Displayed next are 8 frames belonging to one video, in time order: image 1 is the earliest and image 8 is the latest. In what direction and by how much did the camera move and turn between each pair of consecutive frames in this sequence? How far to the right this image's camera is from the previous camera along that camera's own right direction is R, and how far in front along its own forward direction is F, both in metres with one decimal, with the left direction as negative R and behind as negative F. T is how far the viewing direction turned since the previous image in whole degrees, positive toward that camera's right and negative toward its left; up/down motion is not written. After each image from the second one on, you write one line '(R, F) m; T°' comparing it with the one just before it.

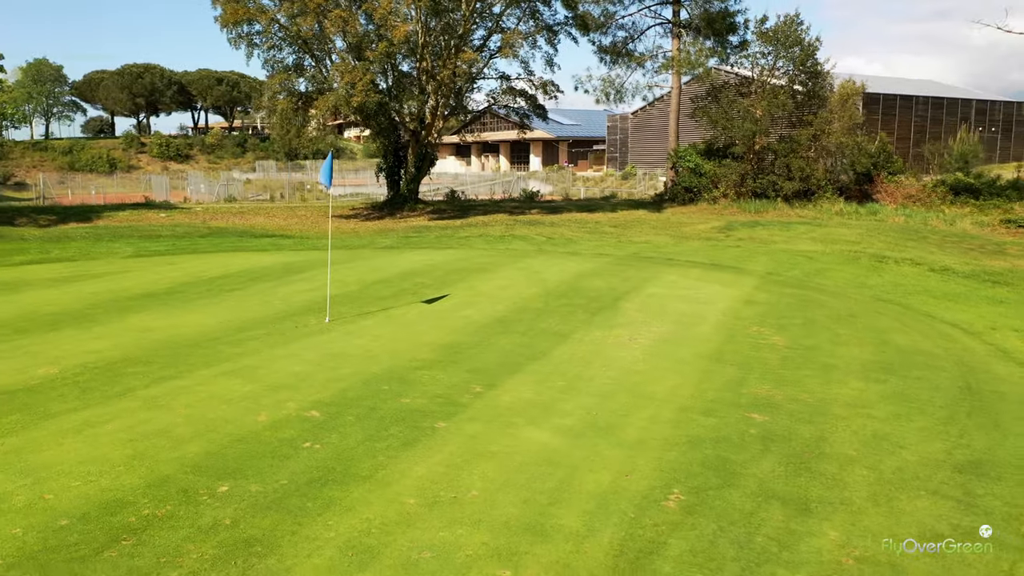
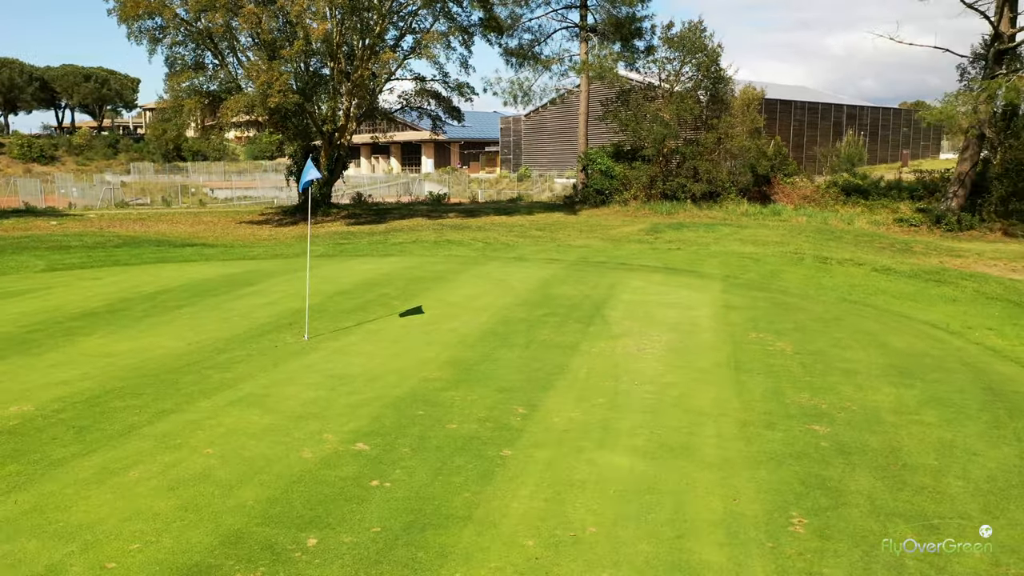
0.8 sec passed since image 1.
(-1.2, +0.4) m; +8°
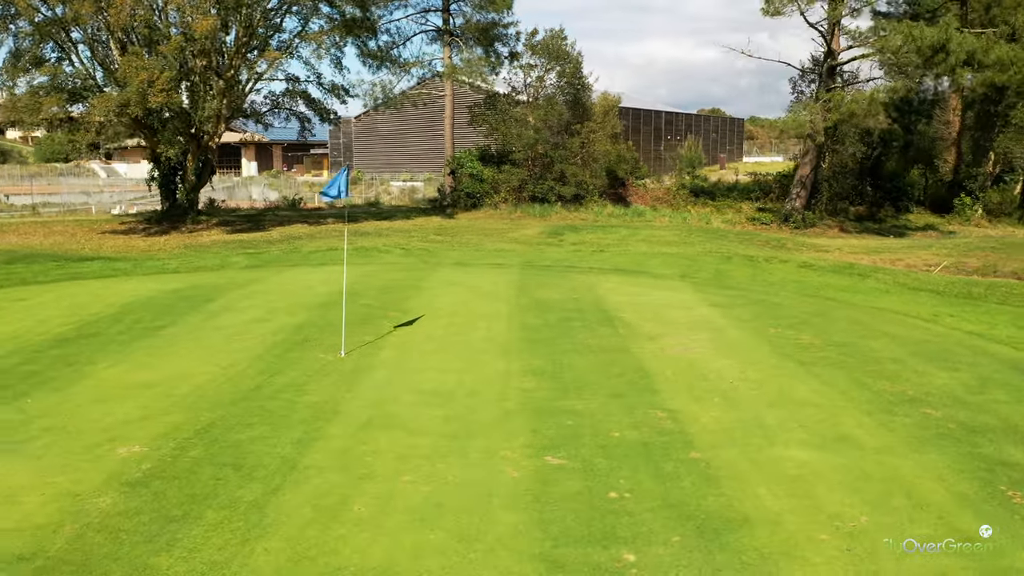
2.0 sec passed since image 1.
(-2.5, +0.2) m; +13°
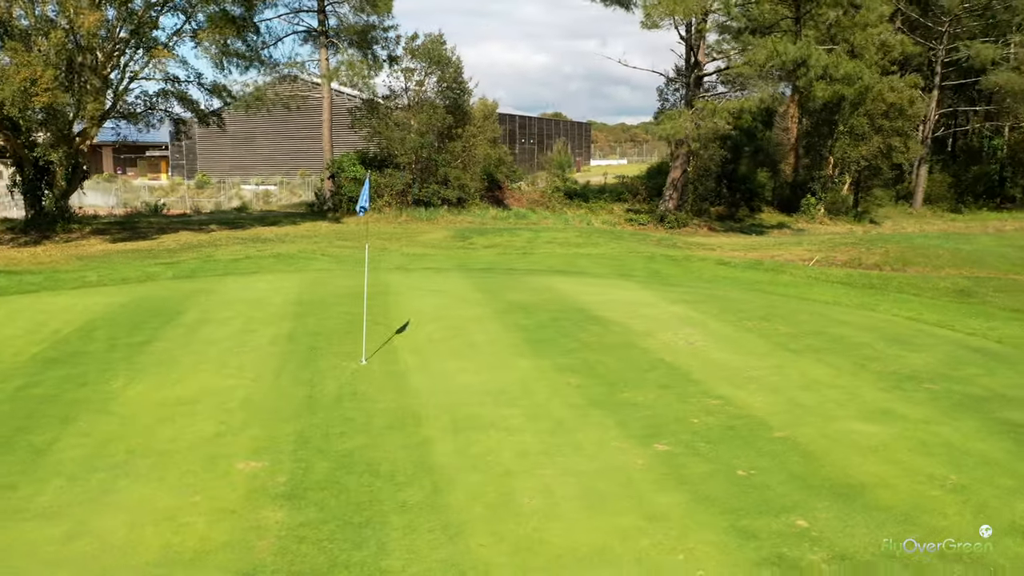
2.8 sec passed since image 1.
(-1.9, -0.2) m; +11°
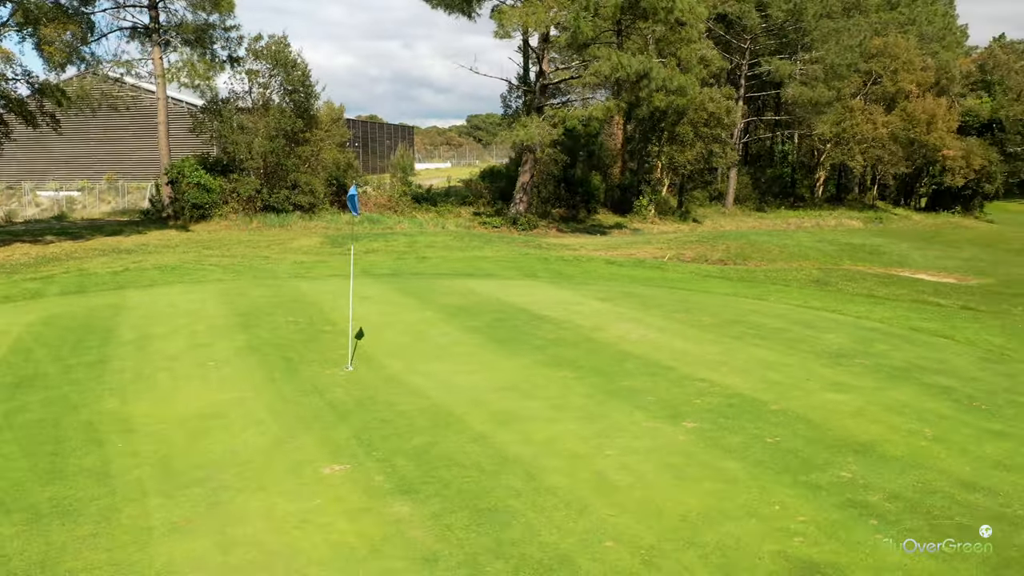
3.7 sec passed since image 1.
(-1.8, -0.3) m; +13°
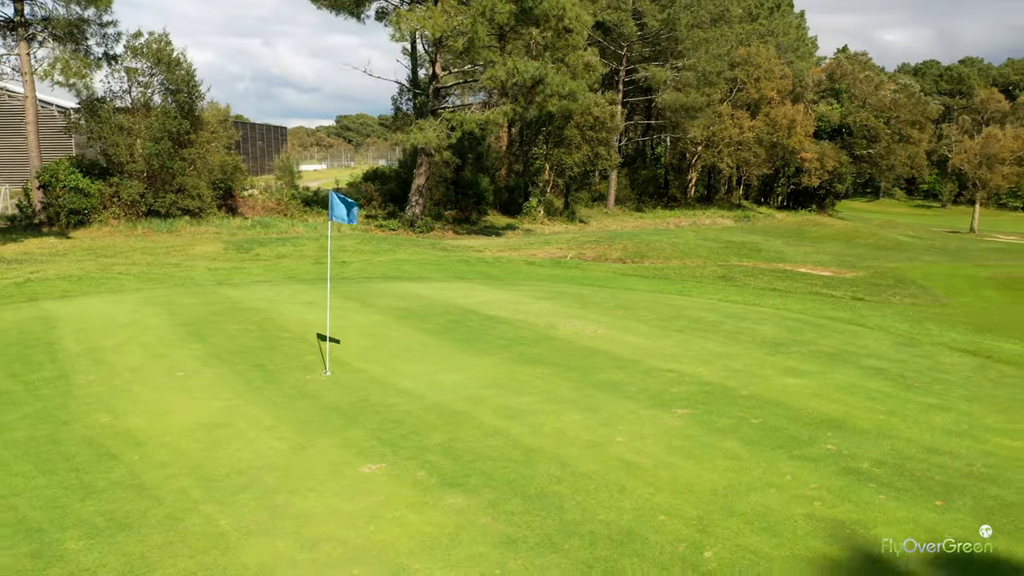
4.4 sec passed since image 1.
(-1.2, -0.3) m; +9°
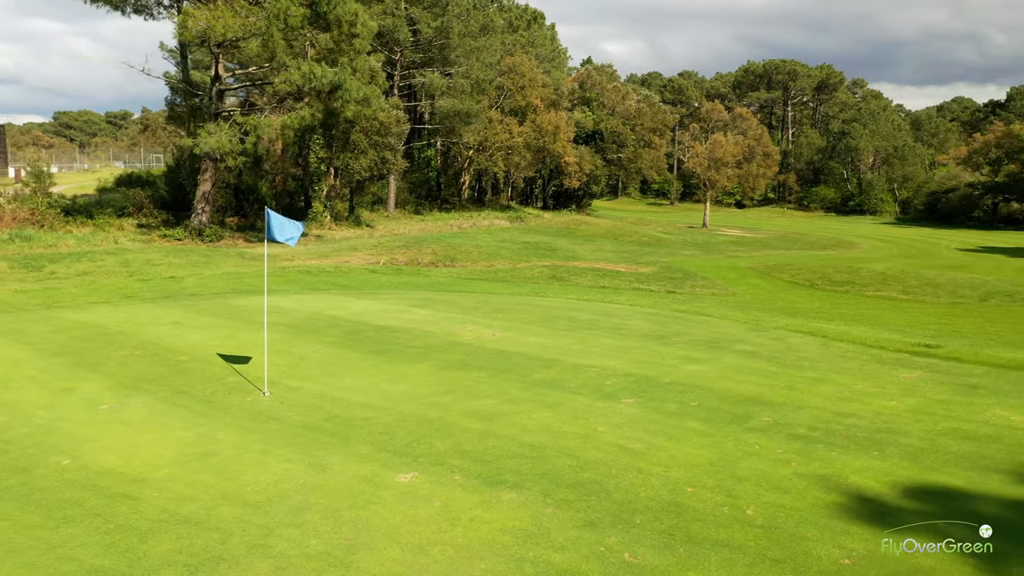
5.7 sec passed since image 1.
(-2.1, -0.3) m; +17°
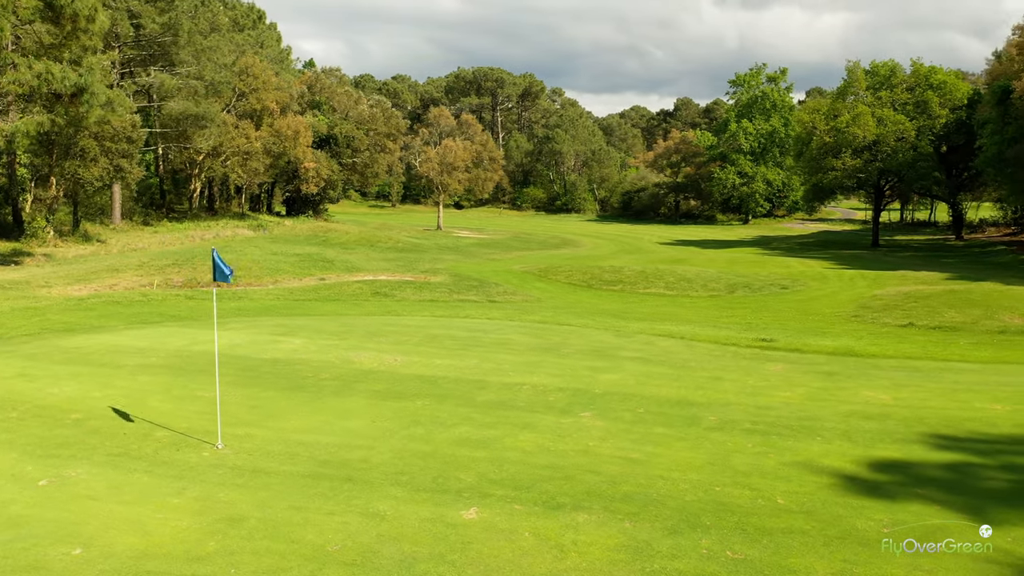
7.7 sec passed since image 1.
(-2.7, 0.0) m; +20°
